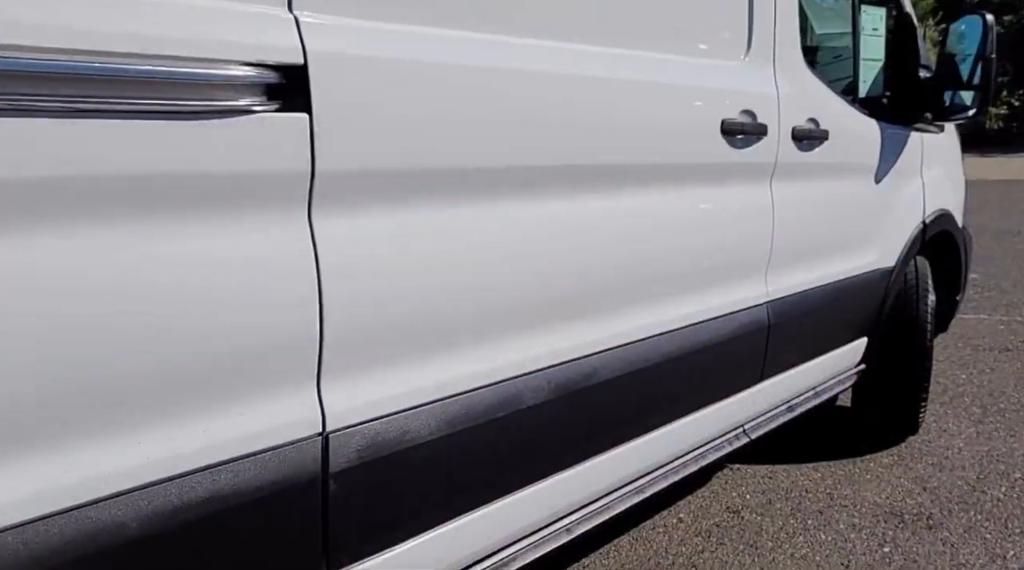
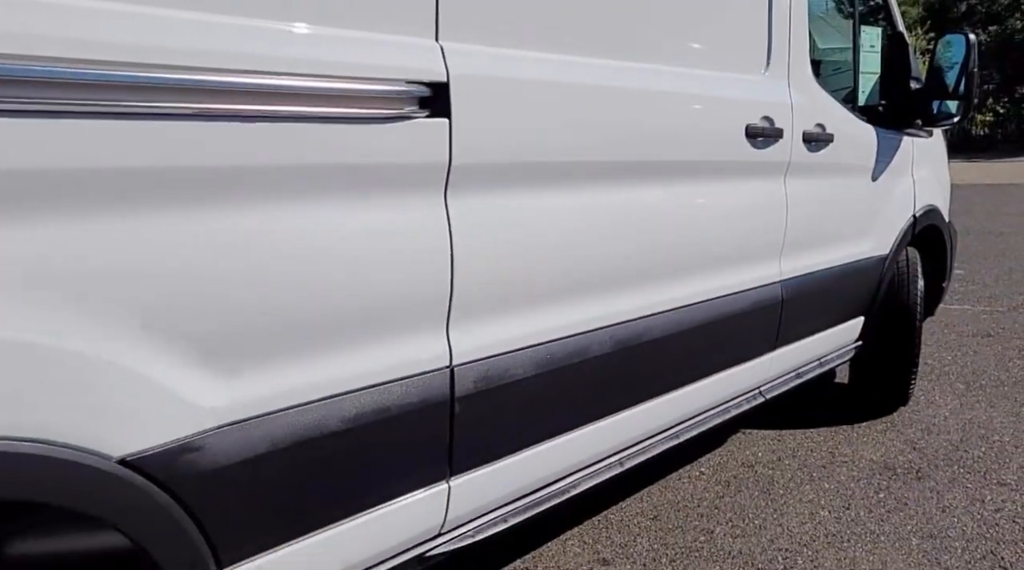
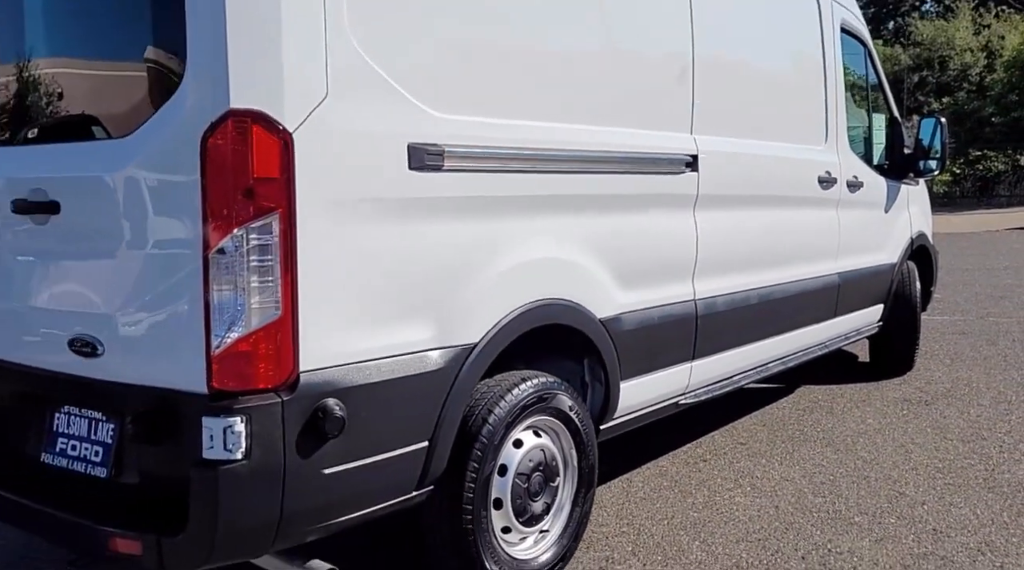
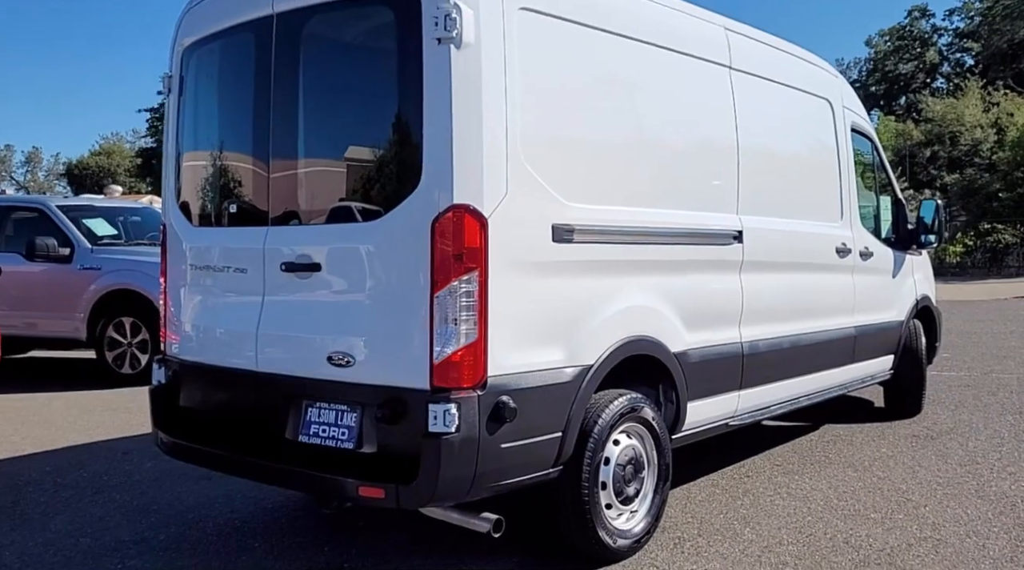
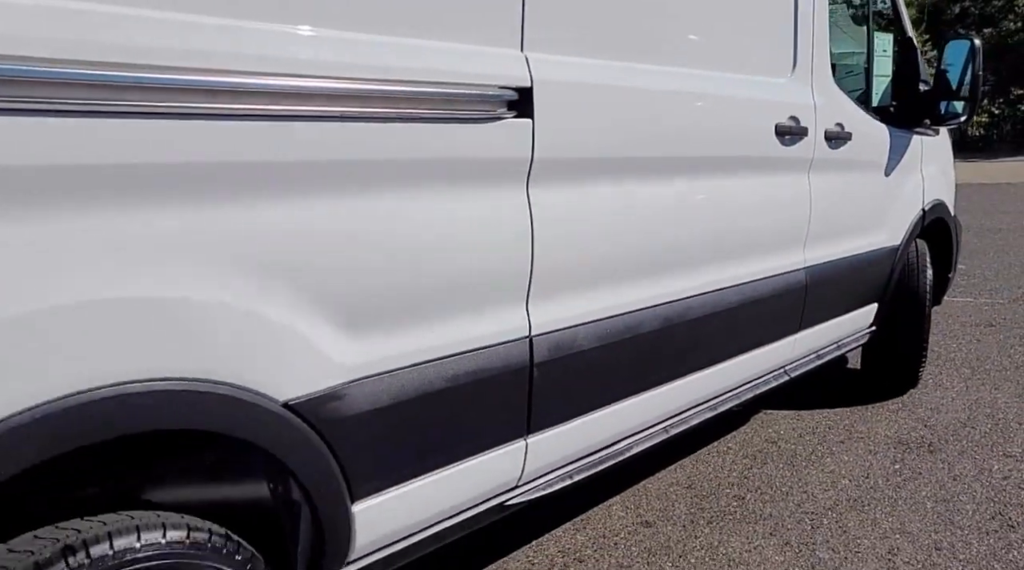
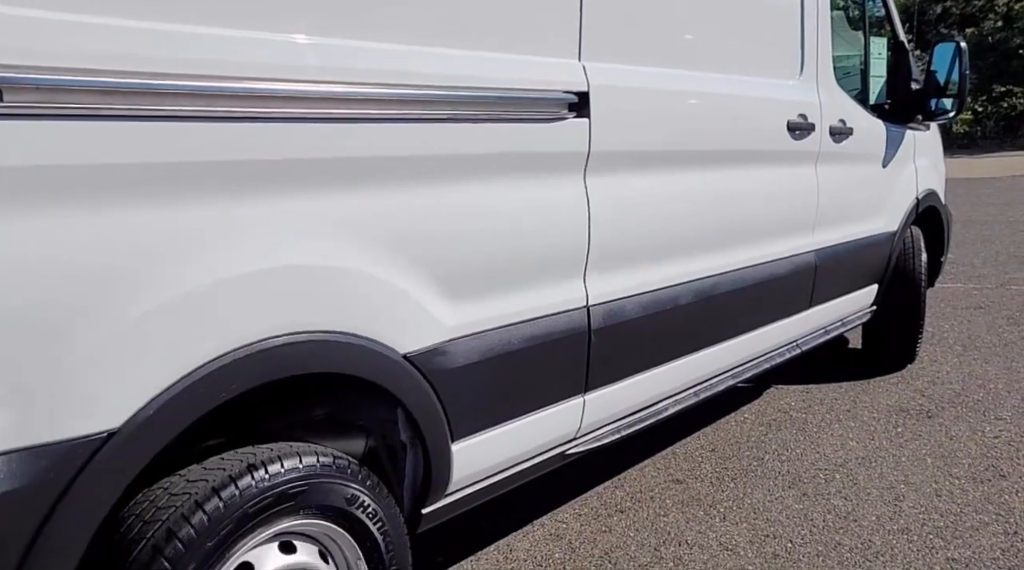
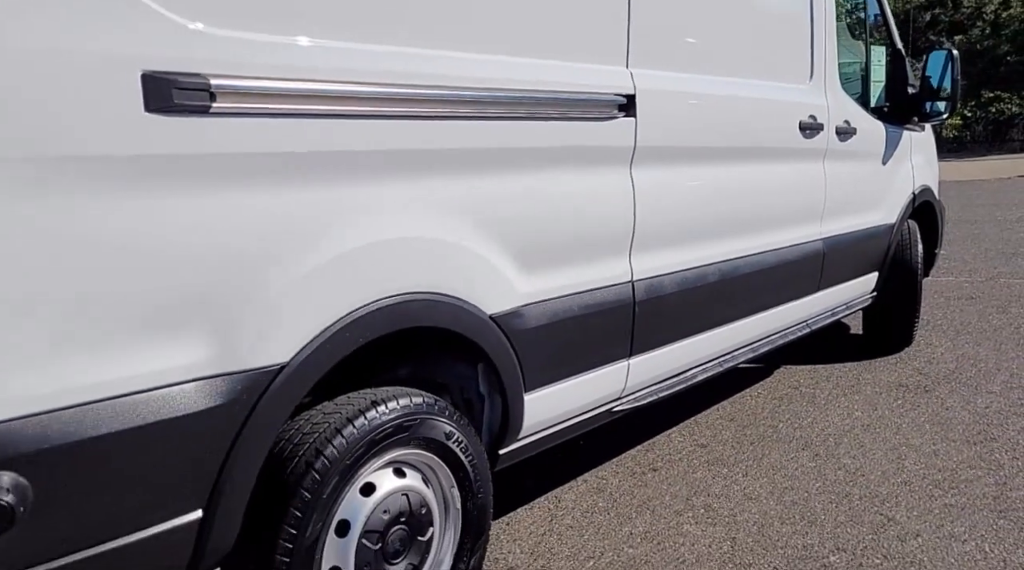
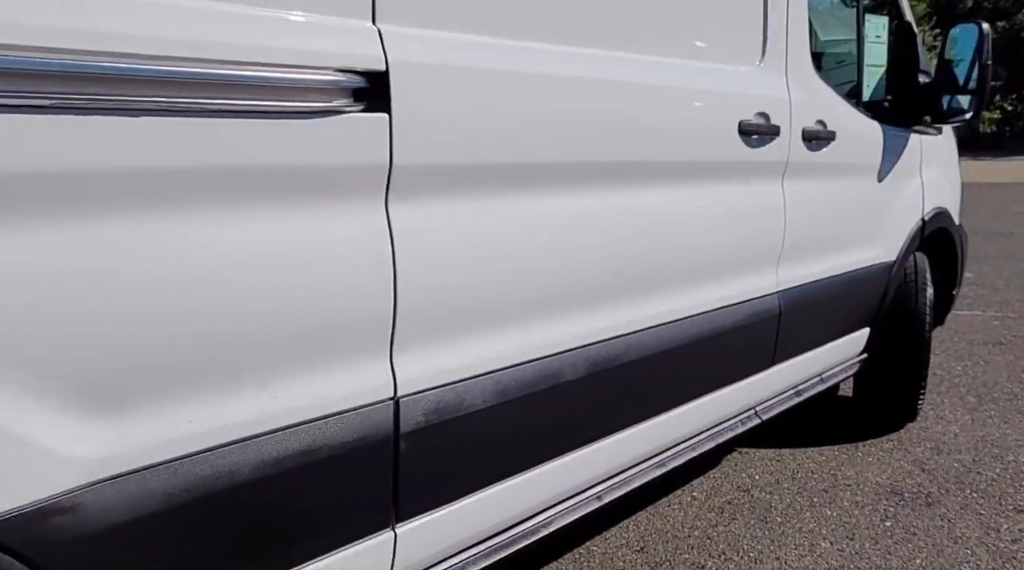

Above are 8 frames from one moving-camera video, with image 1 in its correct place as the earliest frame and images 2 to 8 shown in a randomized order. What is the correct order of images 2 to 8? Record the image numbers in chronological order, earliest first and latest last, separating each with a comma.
8, 2, 5, 6, 7, 3, 4
